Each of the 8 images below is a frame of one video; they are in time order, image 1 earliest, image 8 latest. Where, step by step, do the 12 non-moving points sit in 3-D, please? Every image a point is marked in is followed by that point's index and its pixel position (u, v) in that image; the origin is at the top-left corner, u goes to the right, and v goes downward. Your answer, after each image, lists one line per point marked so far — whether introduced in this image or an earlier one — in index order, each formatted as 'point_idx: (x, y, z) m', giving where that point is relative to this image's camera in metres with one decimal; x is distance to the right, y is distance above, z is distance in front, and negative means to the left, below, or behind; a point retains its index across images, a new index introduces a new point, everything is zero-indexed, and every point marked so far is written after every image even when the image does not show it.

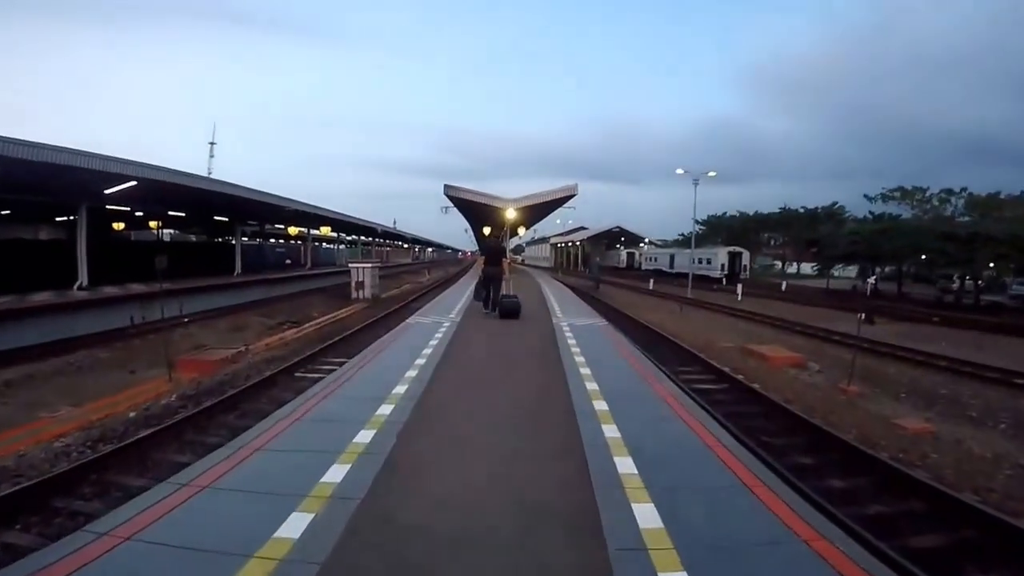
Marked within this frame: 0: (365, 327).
0: (-4.2, -1.2, +18.8) m
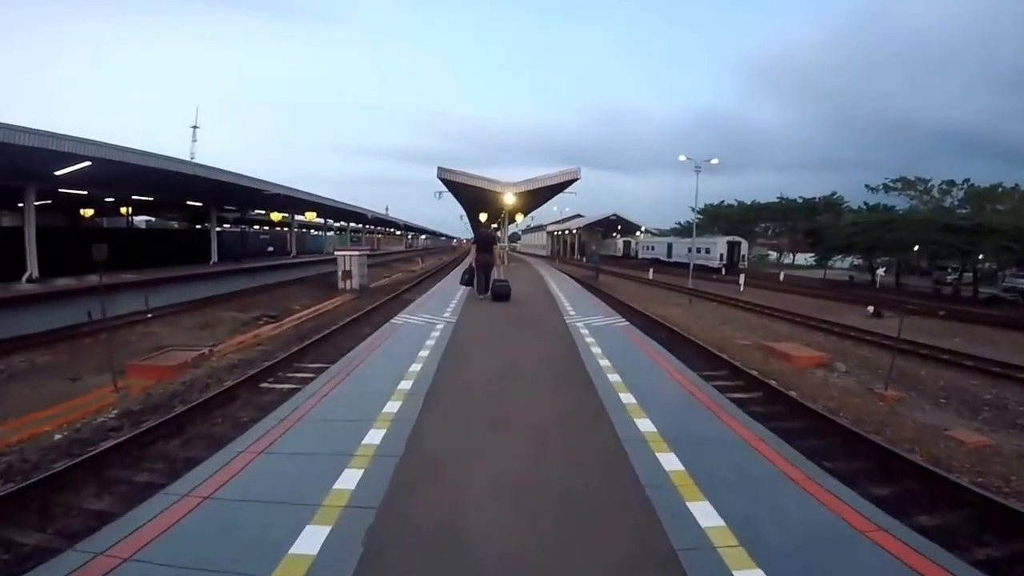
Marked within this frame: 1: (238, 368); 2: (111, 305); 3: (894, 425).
0: (-4.3, -0.9, +17.3) m
1: (-5.1, -1.4, +12.2) m
2: (-11.7, -0.3, +19.8) m
3: (+5.5, -1.9, +9.2) m
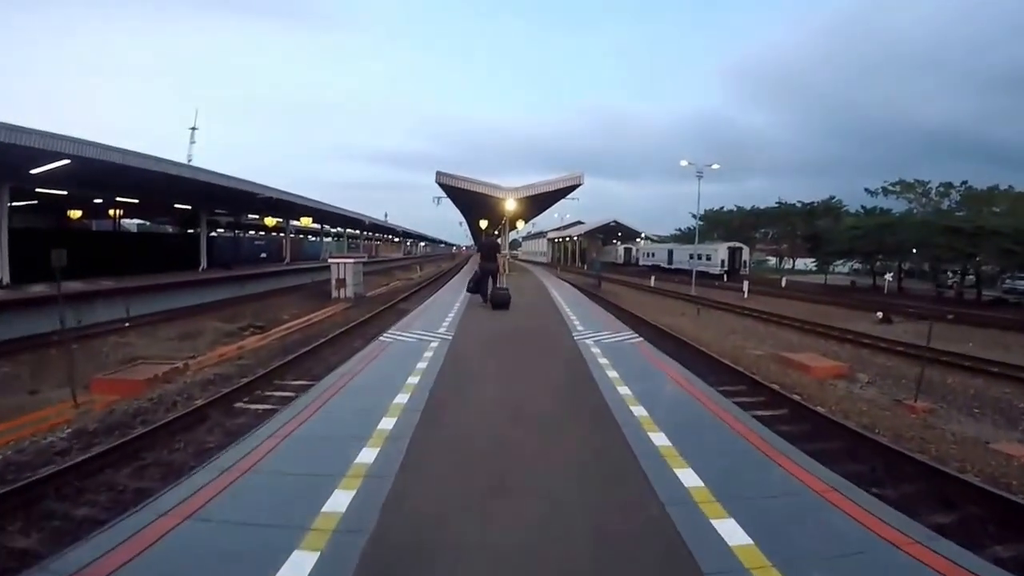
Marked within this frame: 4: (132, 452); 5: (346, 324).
0: (-4.3, -1.1, +16.5) m
1: (-5.1, -1.6, +11.4) m
2: (-11.7, -0.6, +19.0) m
3: (+5.5, -2.0, +8.4) m
4: (-5.1, -2.1, +8.8) m
5: (-4.8, -1.0, +19.5) m
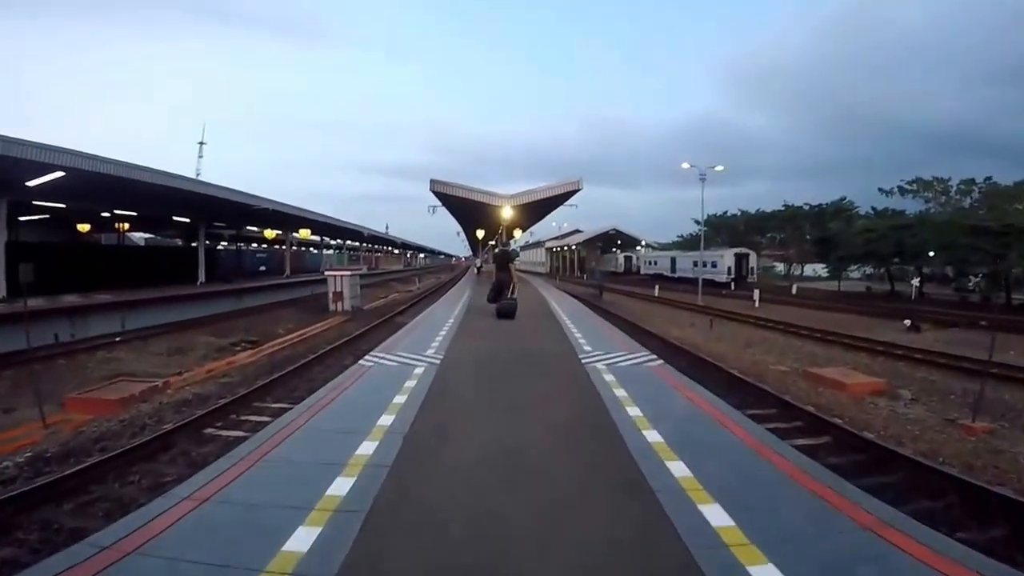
0: (-4.2, -1.5, +15.4) m
1: (-5.1, -1.9, +10.3) m
2: (-11.7, -1.0, +17.9) m
3: (+5.5, -2.1, +7.2) m
4: (-5.1, -2.3, +7.6) m
5: (-4.8, -1.4, +18.4) m
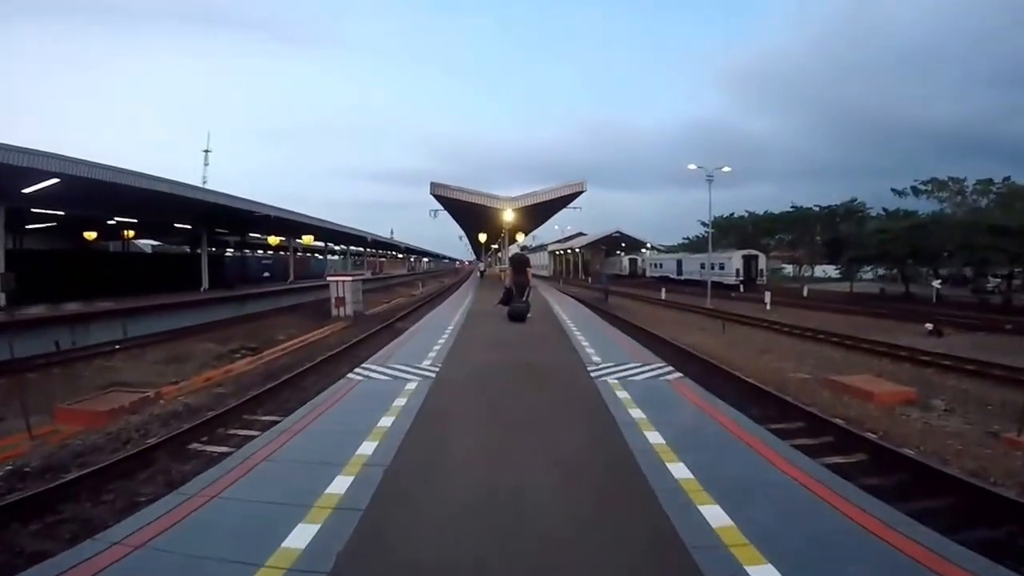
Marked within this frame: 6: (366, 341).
0: (-4.2, -1.6, +14.7) m
1: (-5.0, -2.0, +9.6) m
2: (-11.5, -1.2, +17.3) m
3: (+5.5, -2.1, +6.5) m
4: (-5.1, -2.4, +6.9) m
5: (-4.6, -1.6, +17.7) m
6: (-4.1, -1.5, +18.4) m
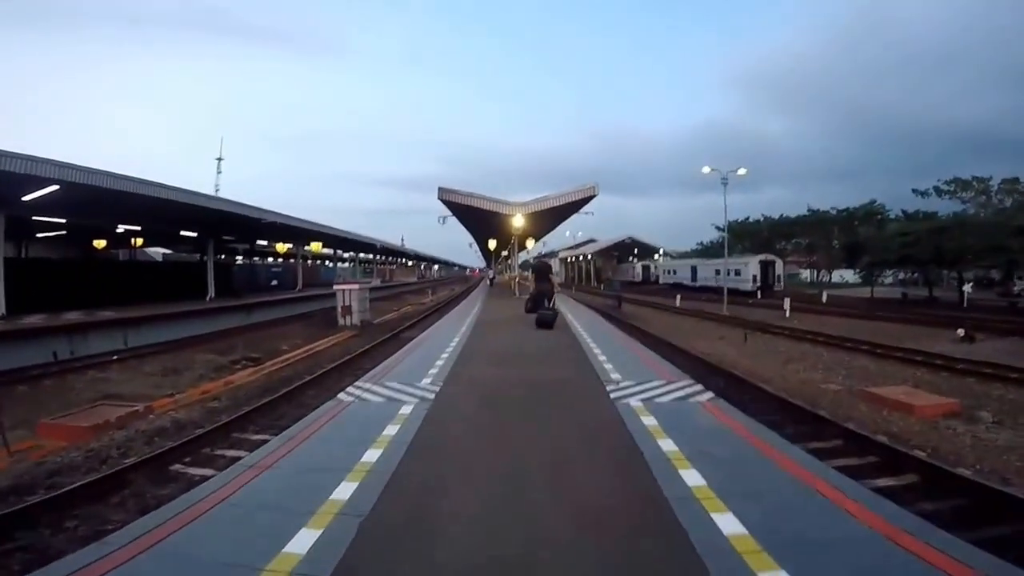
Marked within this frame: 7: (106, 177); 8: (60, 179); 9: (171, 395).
0: (-3.9, -1.8, +14.0) m
1: (-4.9, -2.1, +8.9) m
2: (-11.3, -1.5, +16.7) m
3: (+5.6, -2.2, +5.6) m
4: (-5.0, -2.5, +6.3) m
5: (-4.4, -1.8, +17.0) m
6: (-3.8, -1.7, +17.7) m
7: (-12.4, +3.3, +20.0) m
8: (-12.7, +3.0, +17.8) m
9: (-6.7, -2.1, +12.7) m
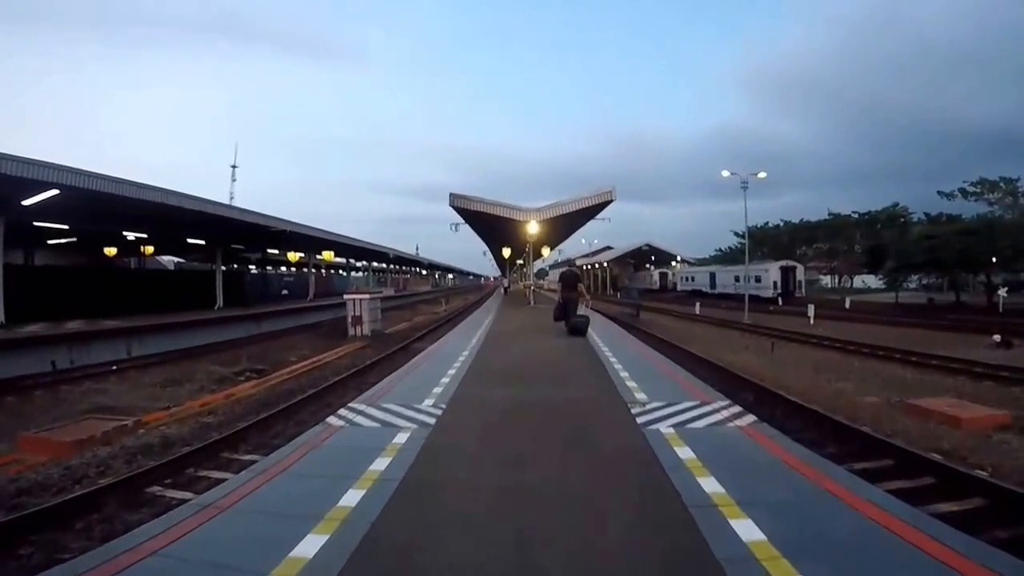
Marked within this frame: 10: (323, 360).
0: (-3.6, -2.0, +13.4) m
1: (-4.7, -2.3, +8.3) m
2: (-10.9, -1.8, +16.3) m
3: (+5.7, -2.2, +4.7) m
4: (-4.9, -2.6, +5.6) m
5: (-4.0, -2.1, +16.4) m
6: (-3.5, -2.0, +17.0) m
7: (-12.0, +3.0, +19.6) m
8: (-12.4, +2.7, +17.5) m
9: (-6.4, -2.3, +12.1) m
10: (-5.8, -2.2, +20.0) m
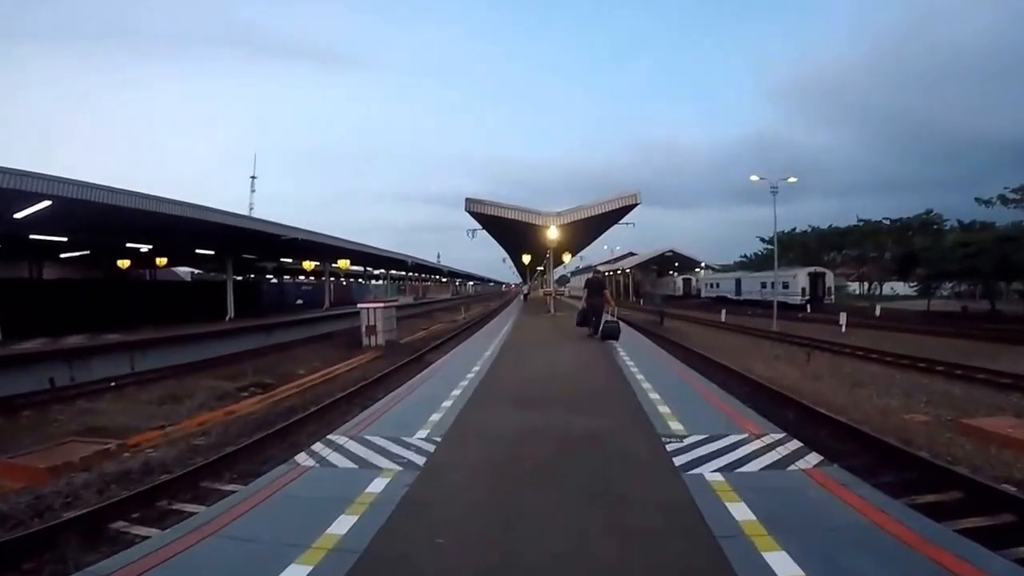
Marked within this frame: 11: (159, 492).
0: (-3.3, -2.2, +12.6) m
1: (-4.5, -2.4, +7.5) m
2: (-10.5, -2.0, +15.7) m
3: (+5.7, -2.2, +3.6) m
4: (-4.8, -2.7, +4.9) m
5: (-3.6, -2.3, +15.6) m
6: (-3.0, -2.2, +16.2) m
7: (-11.5, +2.7, +19.1) m
8: (-12.0, +2.5, +17.0) m
9: (-6.1, -2.5, +11.4) m
10: (-5.3, -2.5, +19.2) m
11: (-3.7, -2.2, +7.0) m
